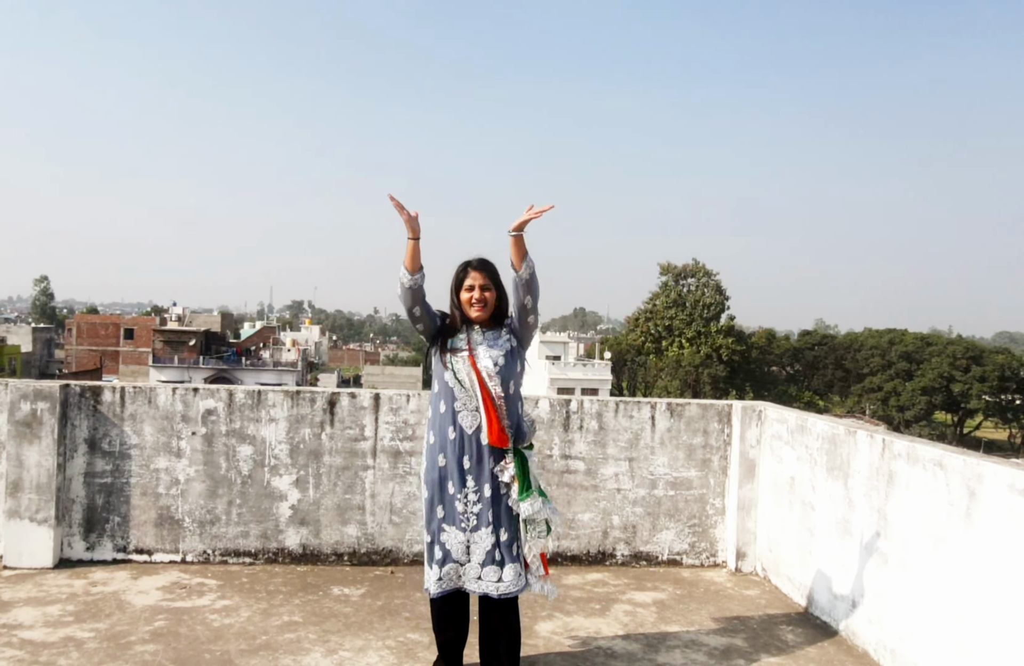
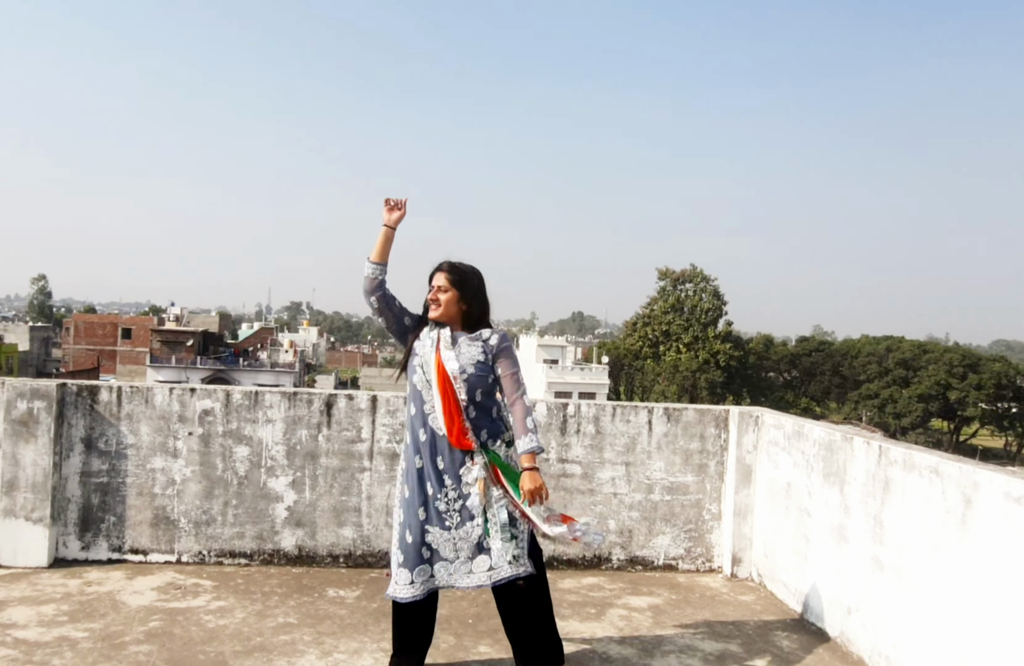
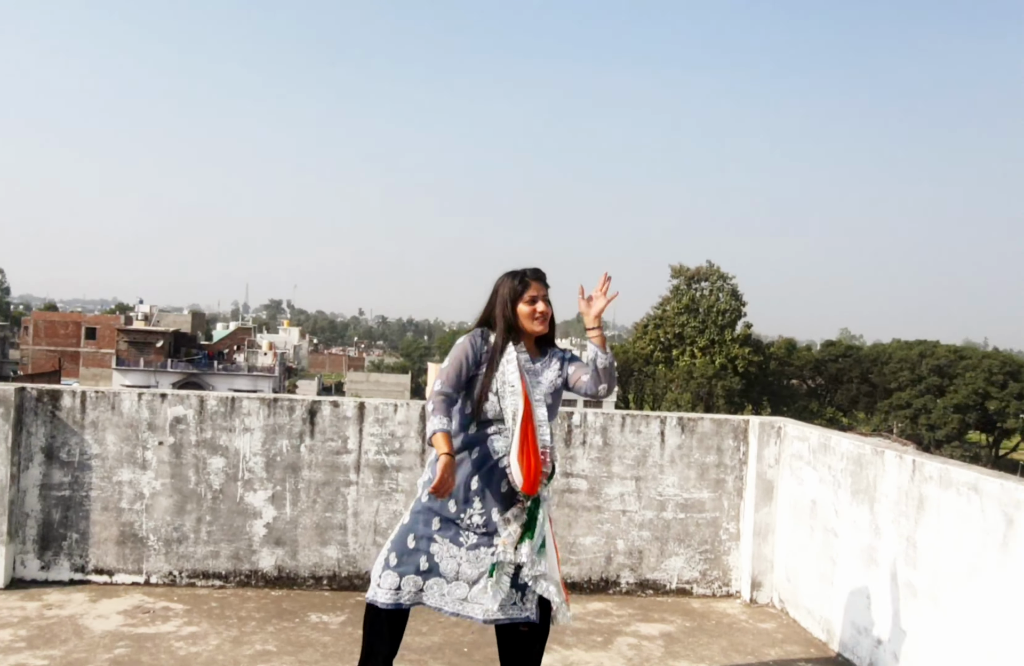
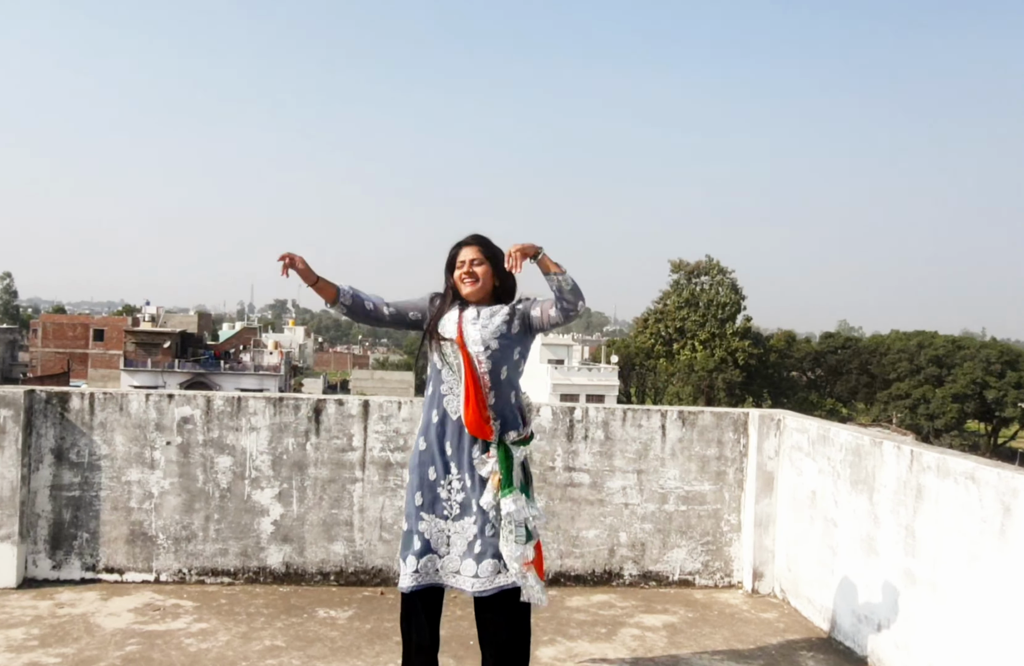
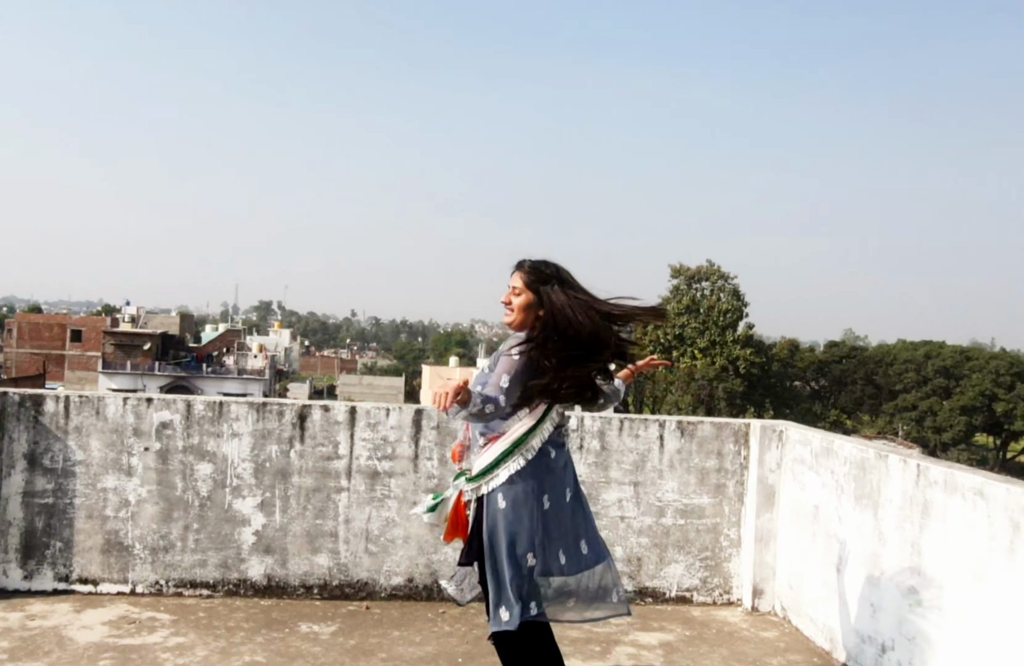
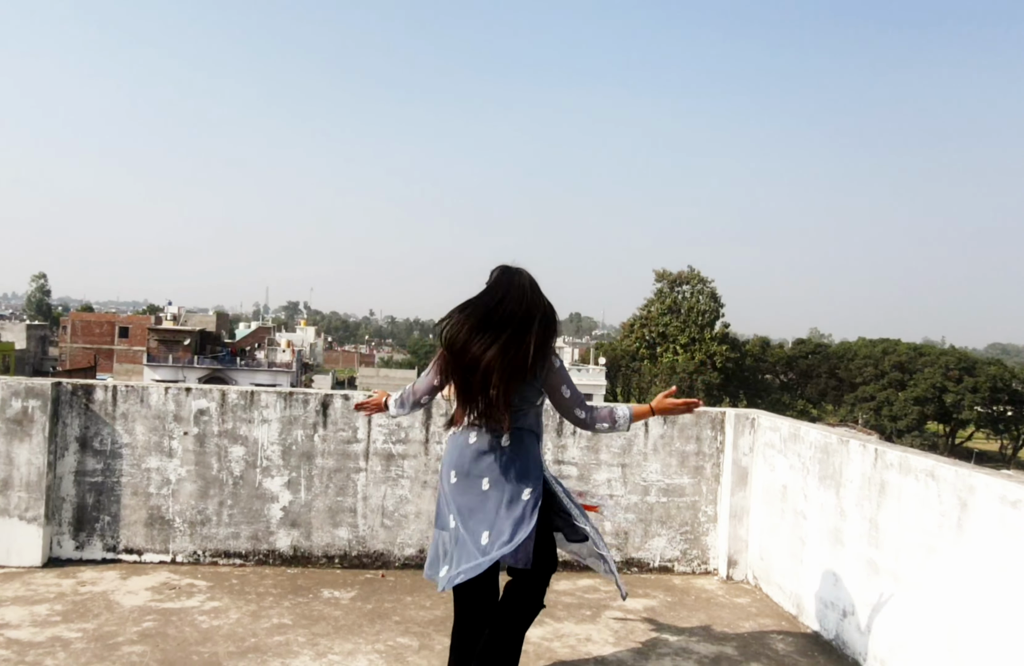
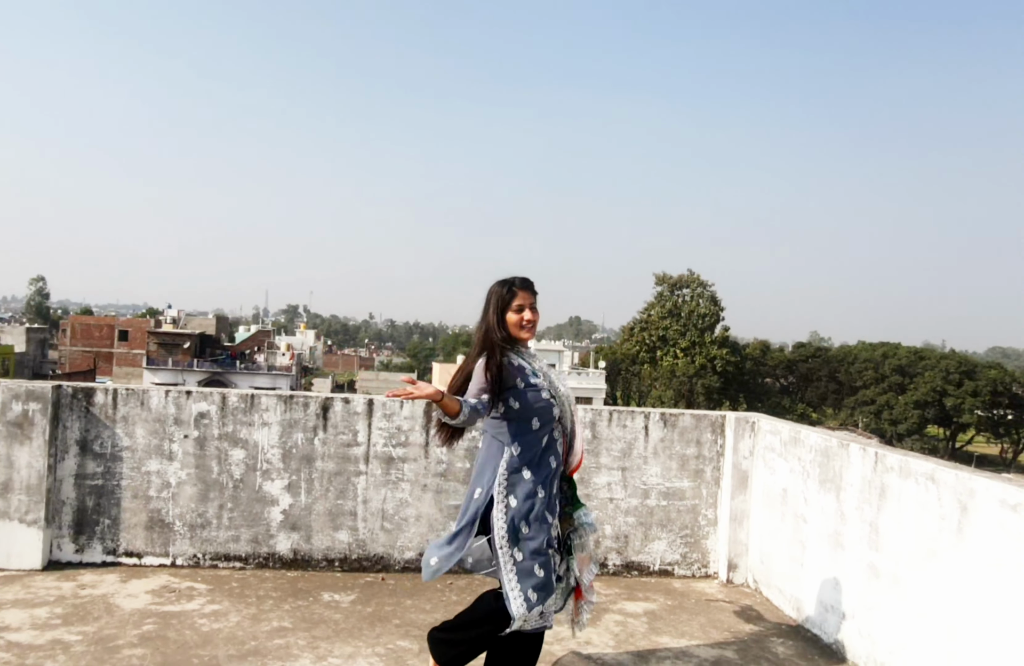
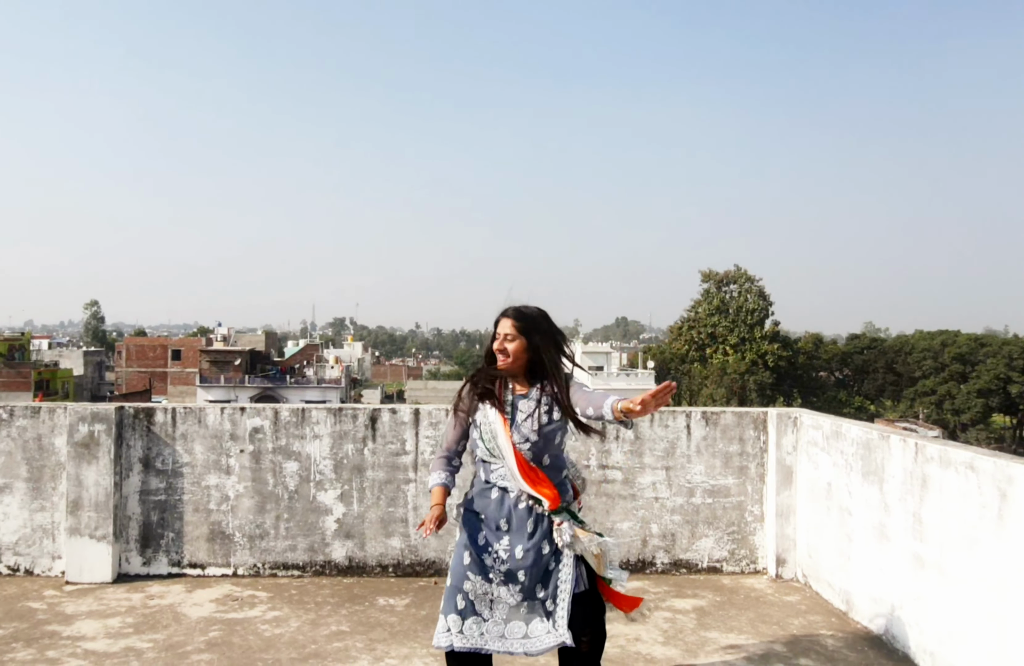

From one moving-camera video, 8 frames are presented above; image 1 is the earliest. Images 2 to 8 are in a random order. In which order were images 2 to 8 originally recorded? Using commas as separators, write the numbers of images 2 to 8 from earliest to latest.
4, 2, 3, 7, 5, 6, 8
